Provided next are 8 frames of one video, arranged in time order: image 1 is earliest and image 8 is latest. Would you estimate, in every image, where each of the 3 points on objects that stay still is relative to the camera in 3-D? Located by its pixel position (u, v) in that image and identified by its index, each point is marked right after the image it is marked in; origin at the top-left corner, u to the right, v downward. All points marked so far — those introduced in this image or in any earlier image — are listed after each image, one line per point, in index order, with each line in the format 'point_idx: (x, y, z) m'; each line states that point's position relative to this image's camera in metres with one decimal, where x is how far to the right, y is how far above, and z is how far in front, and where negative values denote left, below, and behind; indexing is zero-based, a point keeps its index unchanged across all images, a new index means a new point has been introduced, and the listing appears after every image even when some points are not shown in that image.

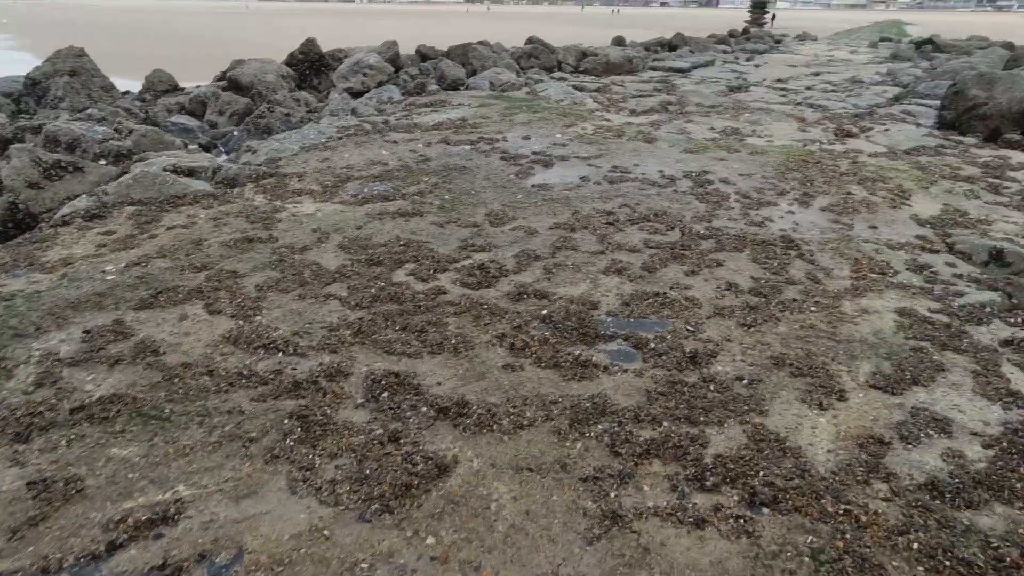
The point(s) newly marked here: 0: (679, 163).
0: (+1.6, +1.2, +5.5) m
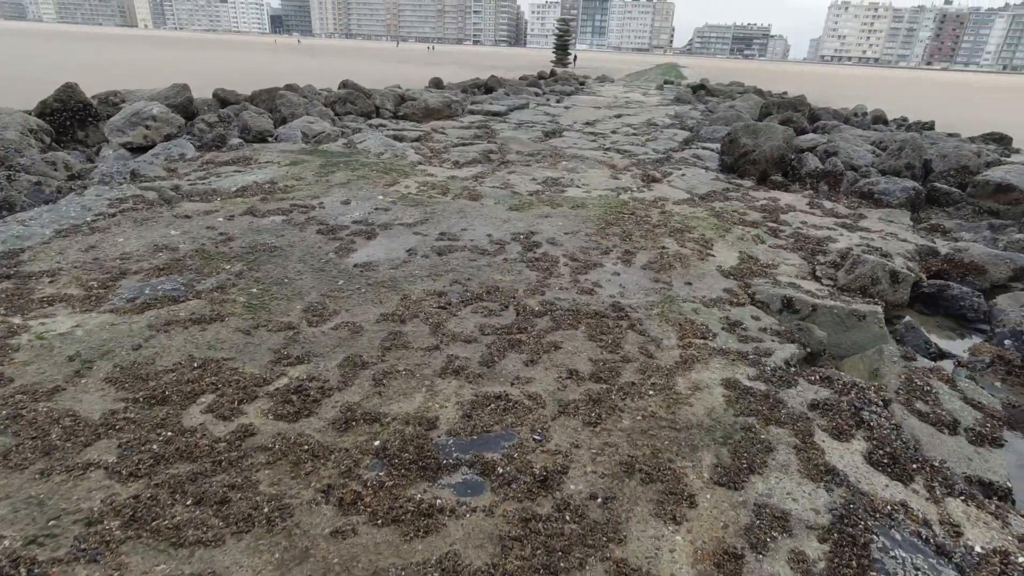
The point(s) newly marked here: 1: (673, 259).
0: (-0.1, +0.6, +5.5) m
1: (+1.4, +0.3, +5.0) m
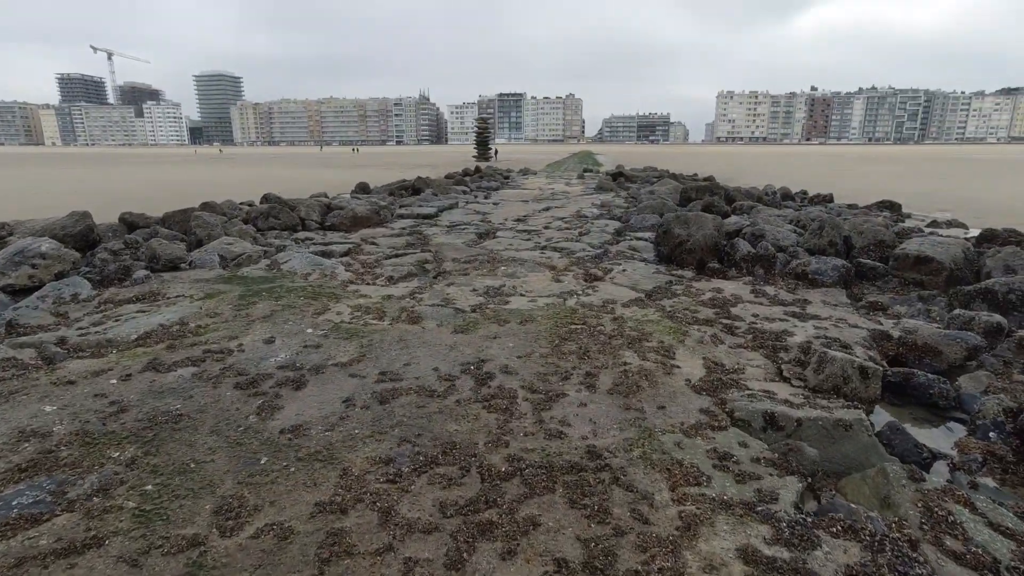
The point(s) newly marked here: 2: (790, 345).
0: (-0.5, -0.6, +5.0) m
1: (+1.0, -0.7, +4.6) m
2: (+2.7, -0.5, +5.4) m
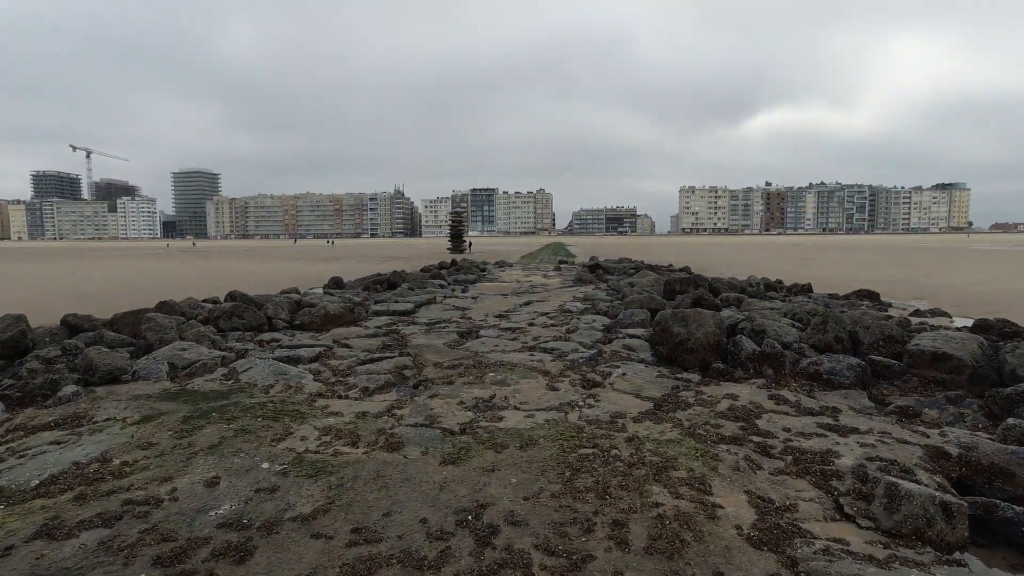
0: (-0.5, -1.5, +4.0) m
1: (+1.1, -1.5, +3.7) m
2: (+2.7, -1.5, +4.6) m
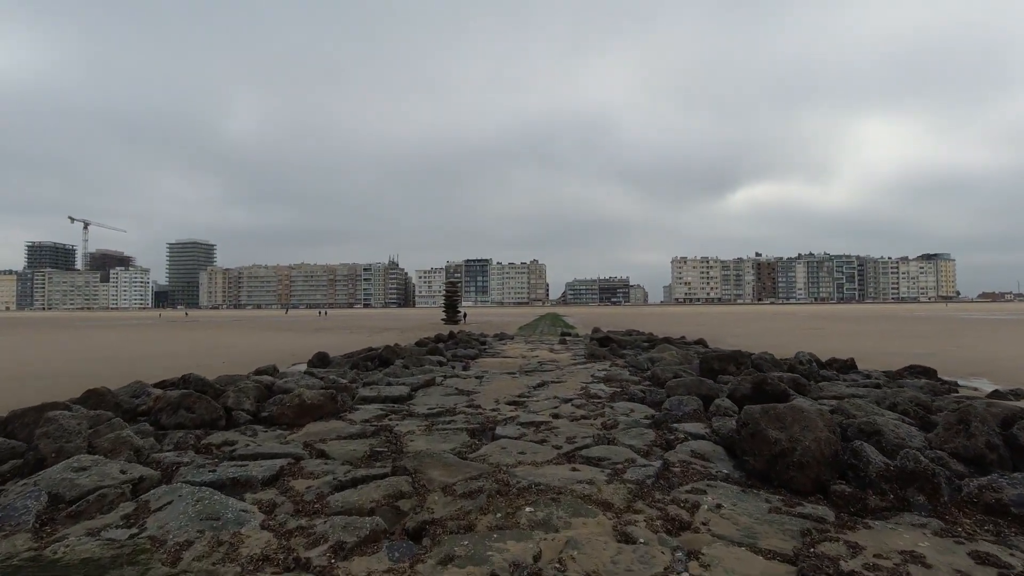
0: (0.0, -1.9, +1.5) m
1: (+1.6, -1.9, +1.2) m
2: (+3.2, -2.0, +2.1) m
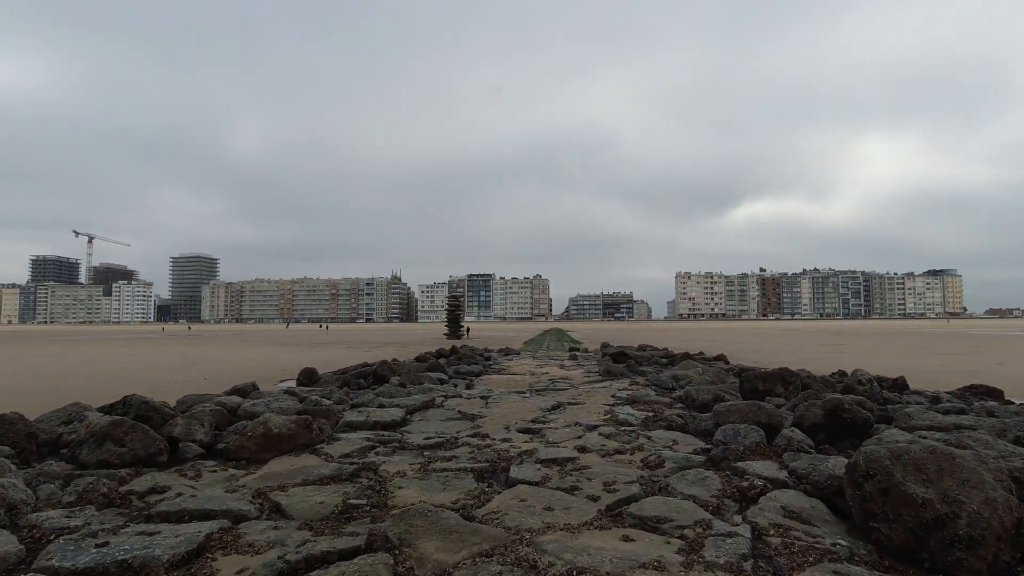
0: (+0.2, -1.7, -0.5) m
1: (+1.8, -1.7, -0.9) m
2: (+3.4, -1.8, +0.1) m
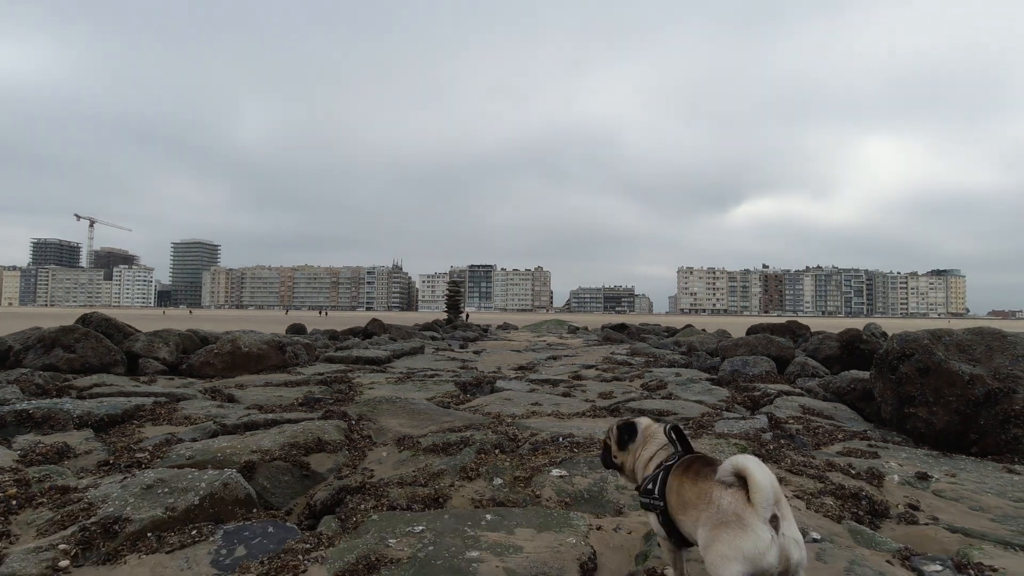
0: (0.0, -0.6, -1.2) m
1: (+1.6, -0.7, -1.5) m
2: (+3.2, -0.8, -0.6) m
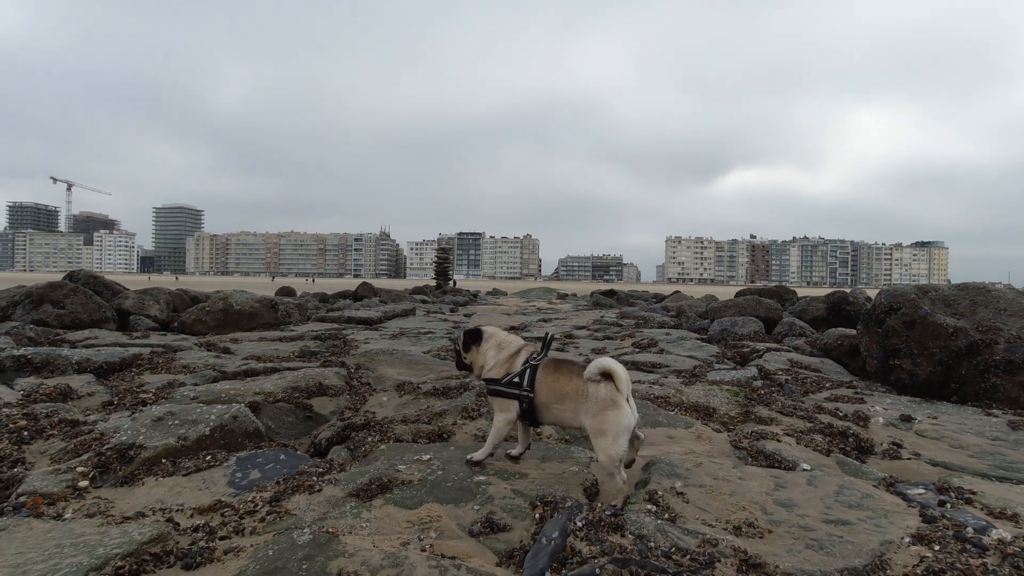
0: (+0.1, -0.5, -1.1) m
1: (+1.7, -0.6, -1.4) m
2: (+3.3, -0.7, -0.4) m
